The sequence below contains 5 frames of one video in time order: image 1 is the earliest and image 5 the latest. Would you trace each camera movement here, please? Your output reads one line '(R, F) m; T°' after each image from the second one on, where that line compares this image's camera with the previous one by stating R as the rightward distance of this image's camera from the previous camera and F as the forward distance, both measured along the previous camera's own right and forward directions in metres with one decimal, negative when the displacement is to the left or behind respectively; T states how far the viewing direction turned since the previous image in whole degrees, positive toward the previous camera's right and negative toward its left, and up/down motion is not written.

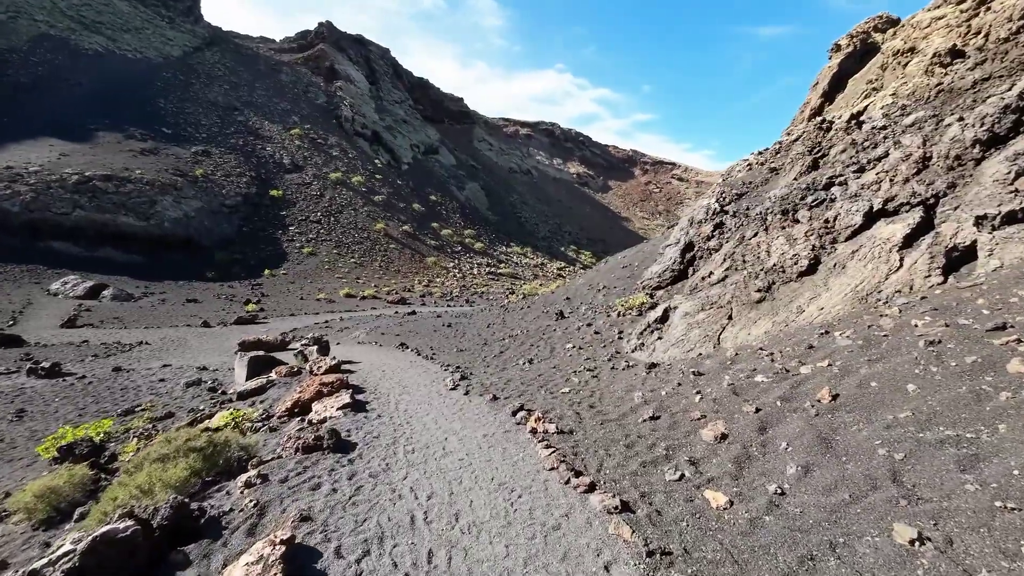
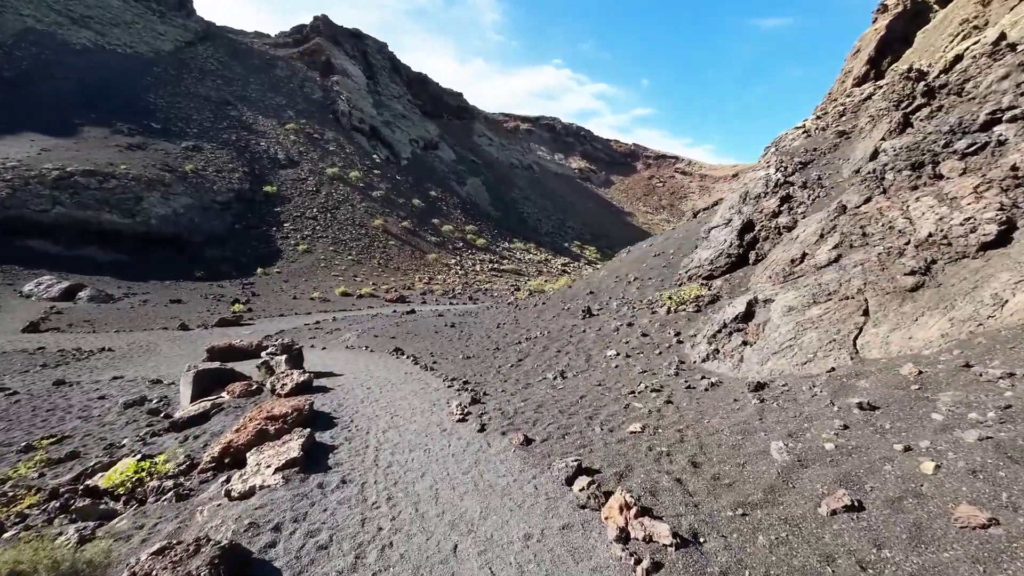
(-0.5, +2.9) m; 0°
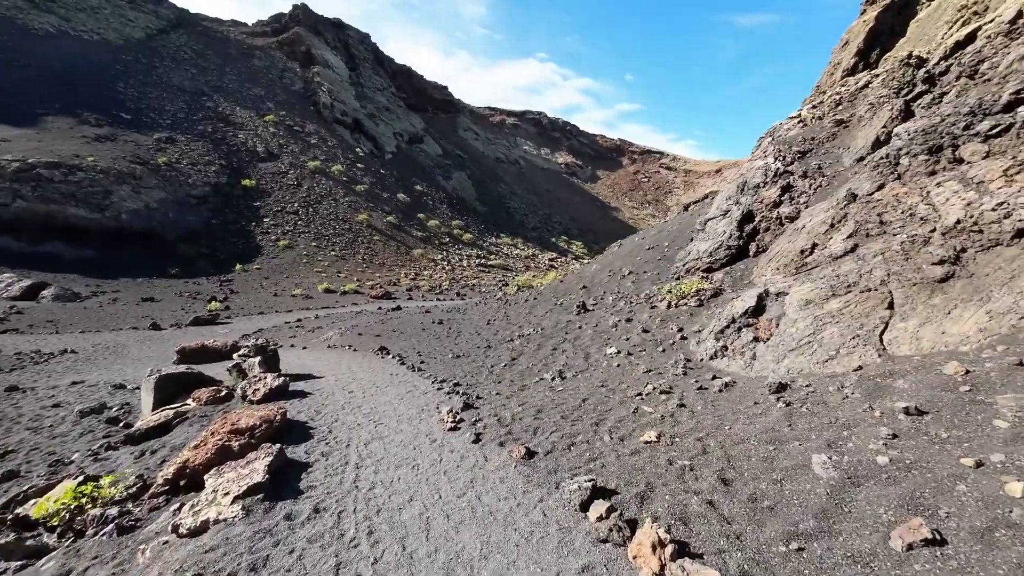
(-0.1, +0.6) m; +2°
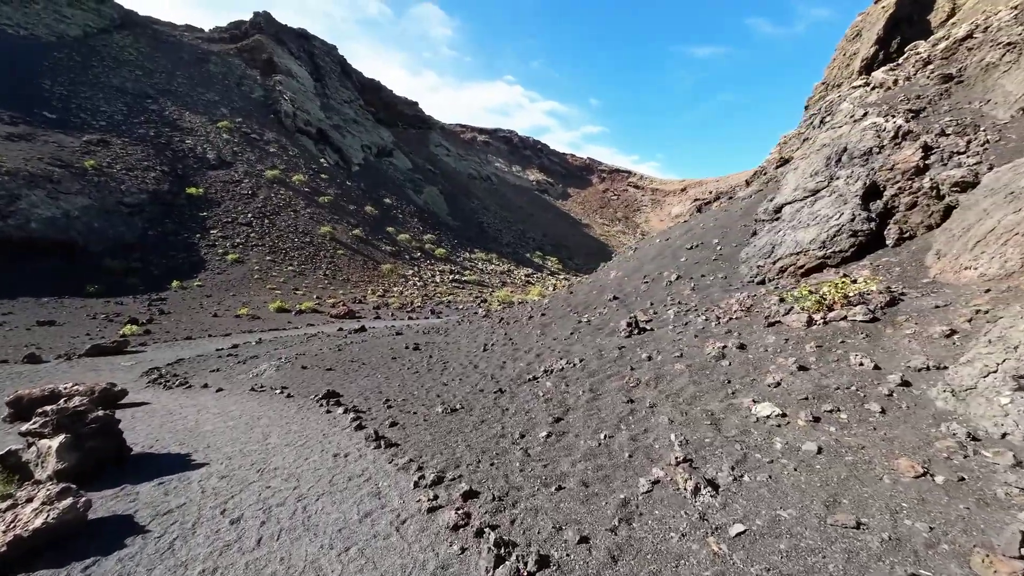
(-1.0, +4.4) m; +4°
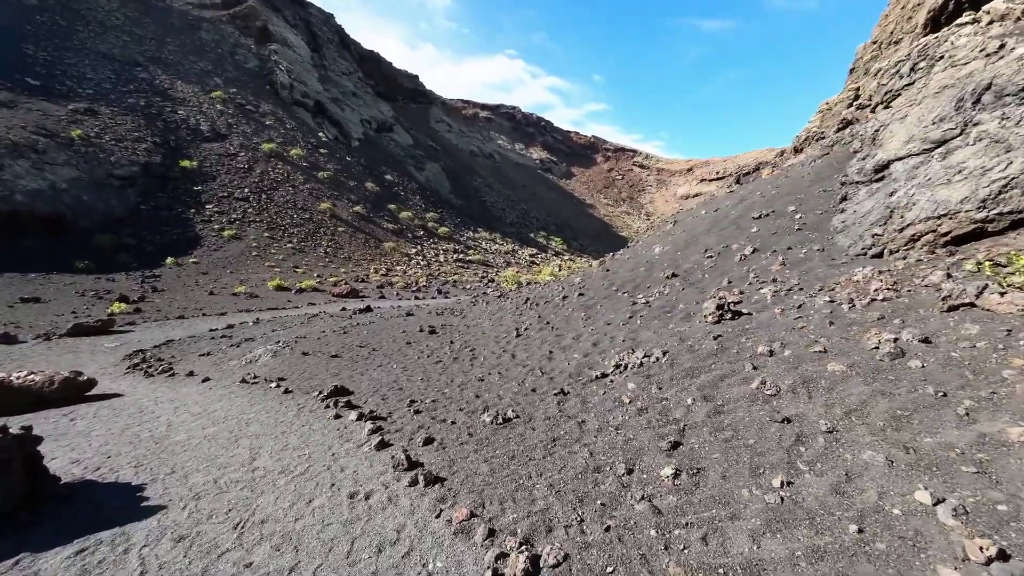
(-1.0, +1.9) m; 0°
